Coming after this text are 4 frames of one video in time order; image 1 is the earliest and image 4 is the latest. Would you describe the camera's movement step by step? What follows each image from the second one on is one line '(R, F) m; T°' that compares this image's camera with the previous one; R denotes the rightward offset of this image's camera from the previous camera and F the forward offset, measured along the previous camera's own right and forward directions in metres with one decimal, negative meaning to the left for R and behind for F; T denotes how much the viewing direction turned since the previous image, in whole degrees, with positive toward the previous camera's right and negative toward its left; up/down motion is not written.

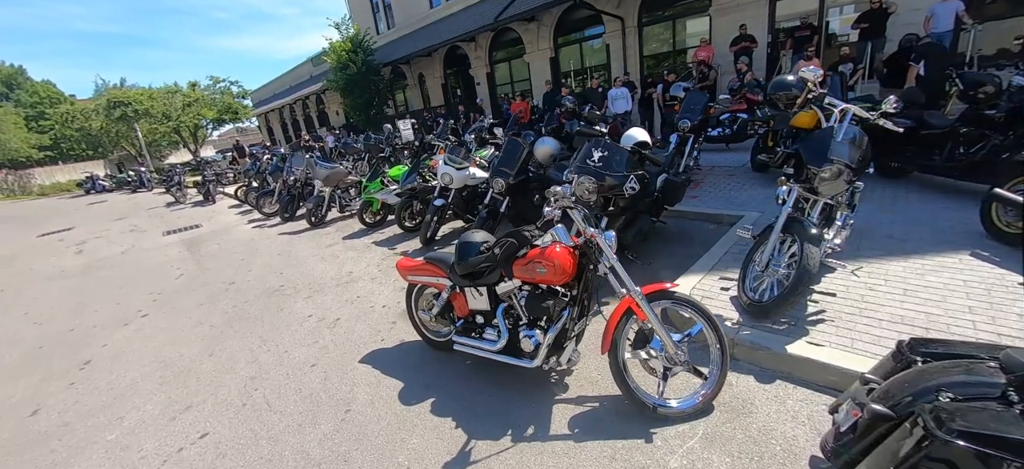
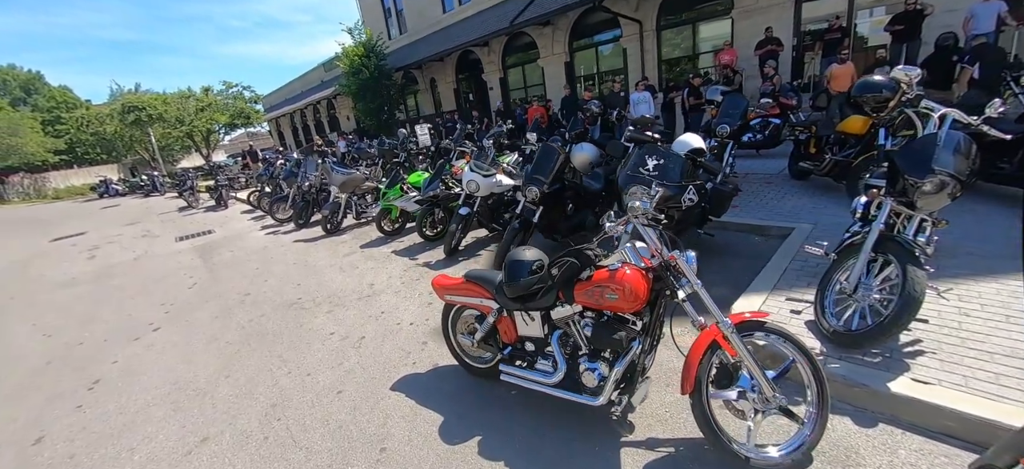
(-0.3, +0.3) m; -1°
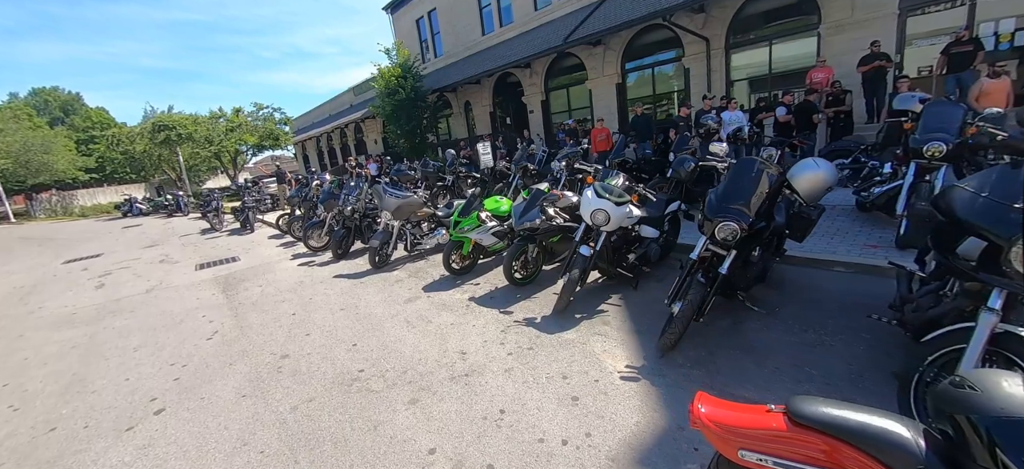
(-1.1, +1.5) m; -2°
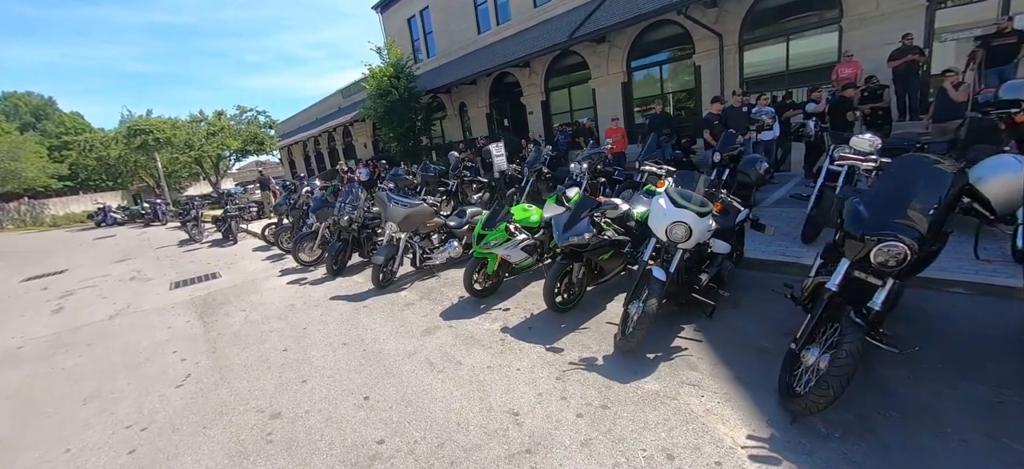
(-0.5, +0.9) m; +2°
